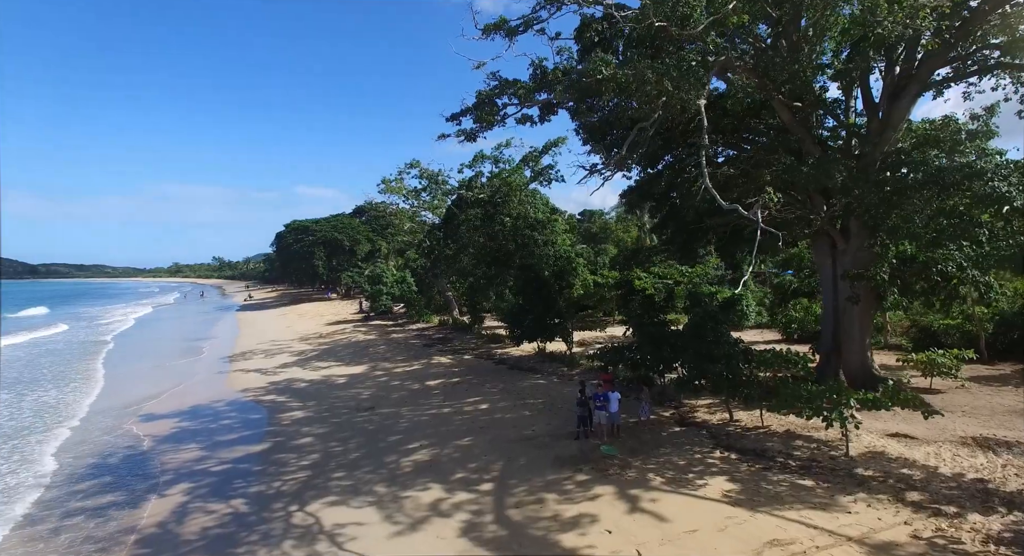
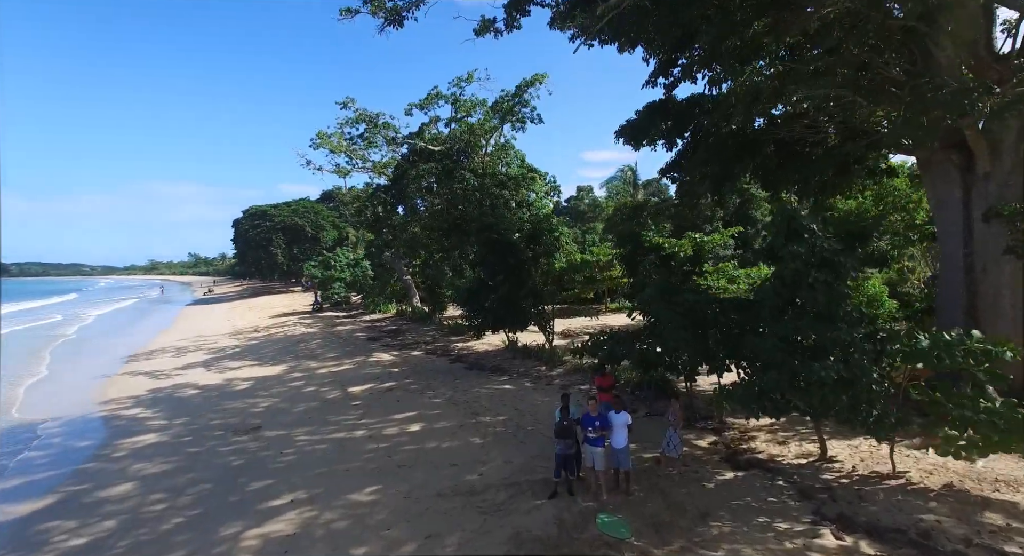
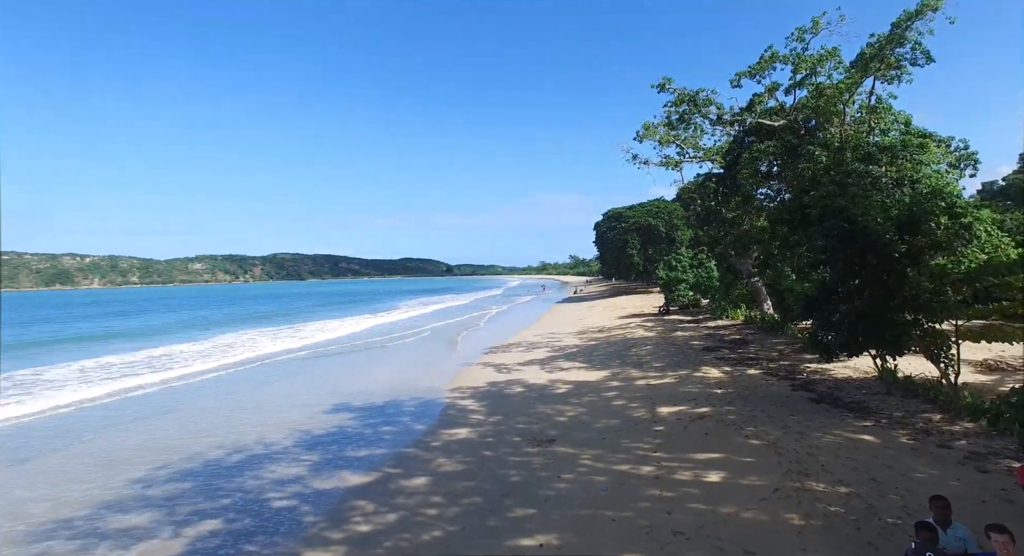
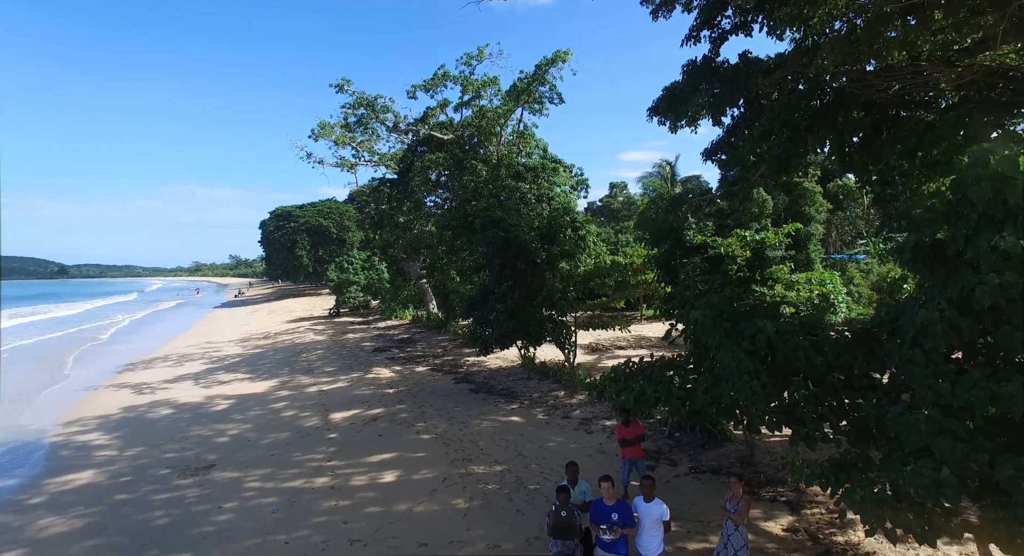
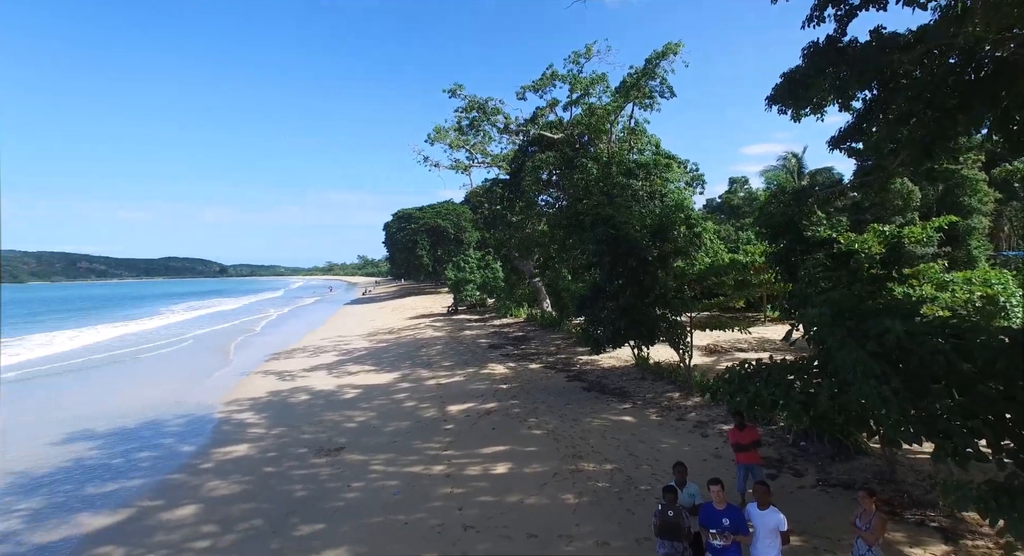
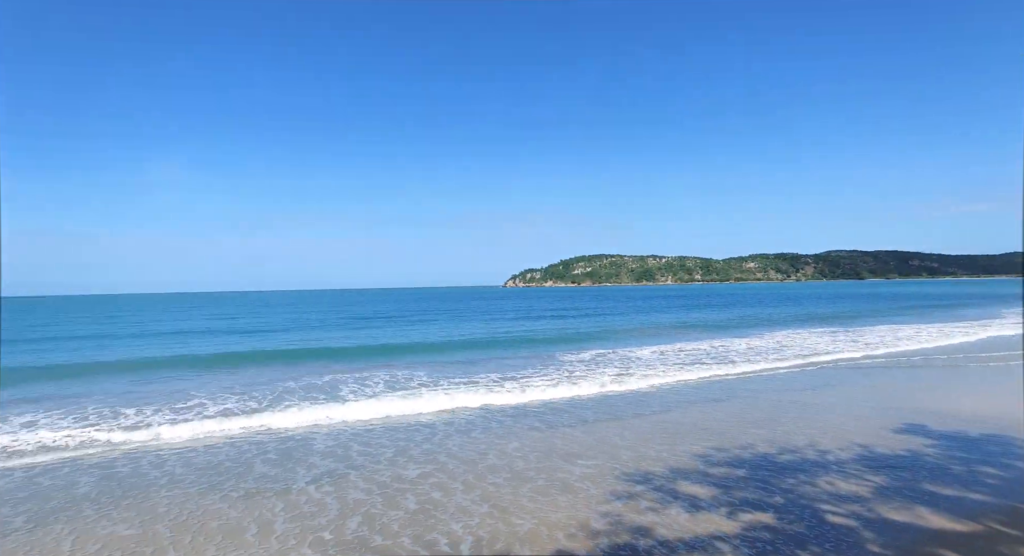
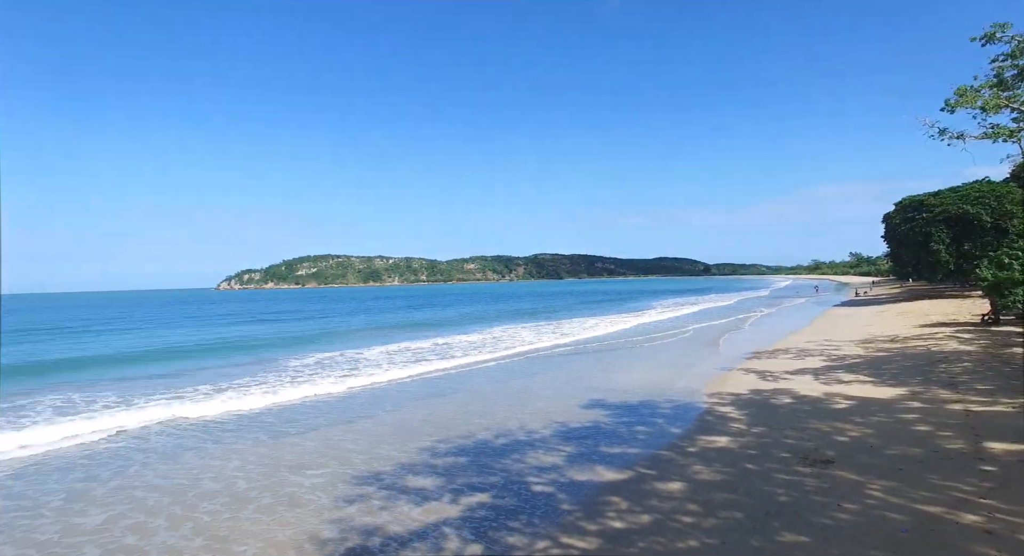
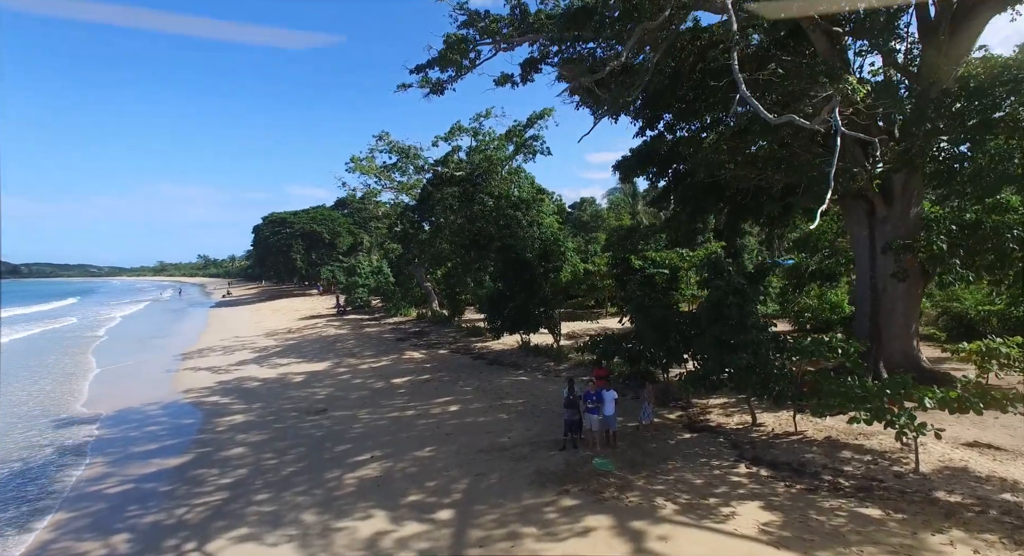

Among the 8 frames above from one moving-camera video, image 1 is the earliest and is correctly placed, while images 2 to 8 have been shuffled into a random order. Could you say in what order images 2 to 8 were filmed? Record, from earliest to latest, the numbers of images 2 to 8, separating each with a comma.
8, 2, 4, 5, 3, 7, 6
